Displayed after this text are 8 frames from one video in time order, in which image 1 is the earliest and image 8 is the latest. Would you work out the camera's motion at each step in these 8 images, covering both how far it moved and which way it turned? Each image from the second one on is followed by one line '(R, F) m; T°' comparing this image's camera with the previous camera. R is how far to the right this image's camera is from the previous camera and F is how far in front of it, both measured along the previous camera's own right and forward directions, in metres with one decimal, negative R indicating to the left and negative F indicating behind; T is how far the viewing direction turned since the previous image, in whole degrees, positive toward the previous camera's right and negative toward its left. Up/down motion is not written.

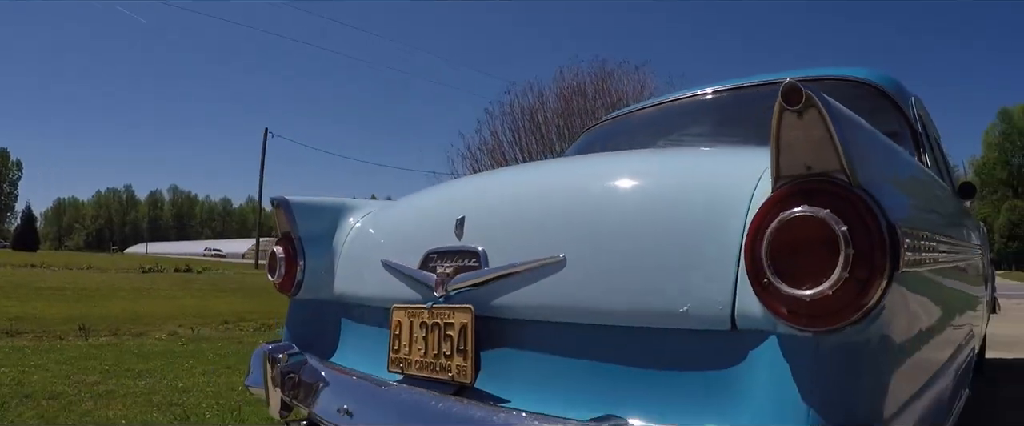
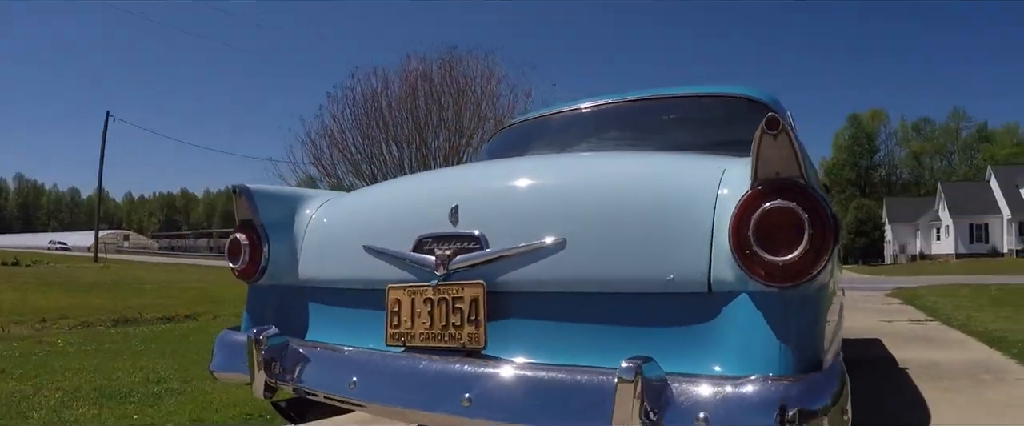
(-0.4, -0.4) m; +8°
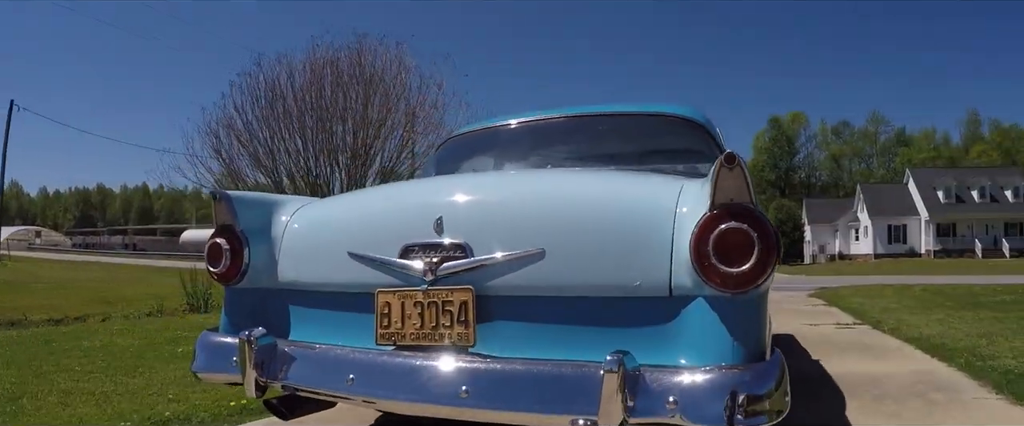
(-0.2, -0.4) m; +5°
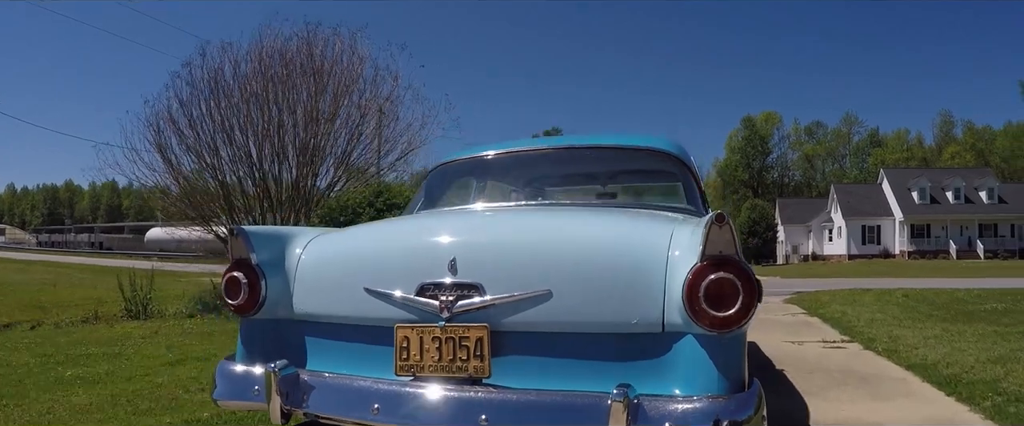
(-0.1, -0.4) m; +1°
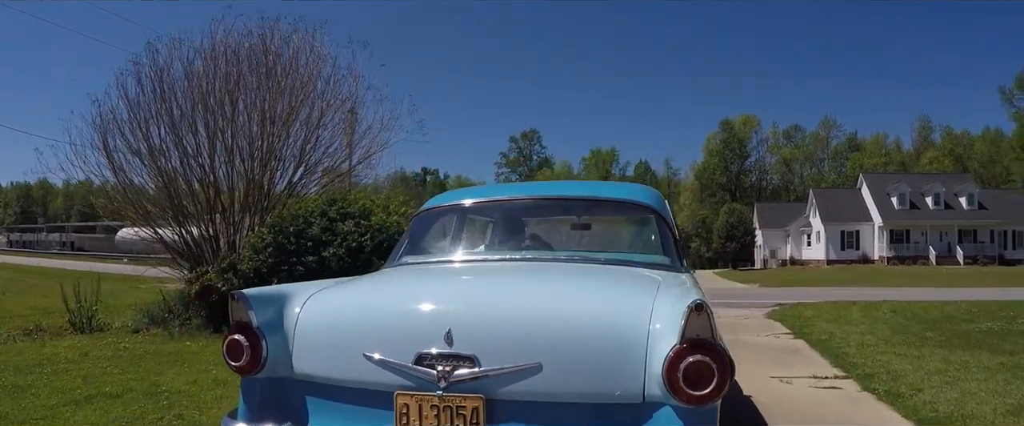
(0.0, +0.4) m; +1°
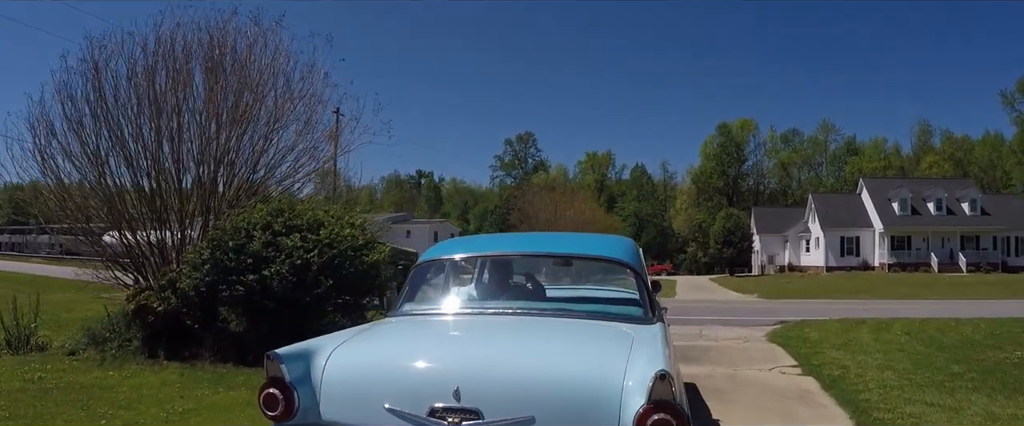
(+0.4, +1.3) m; 0°
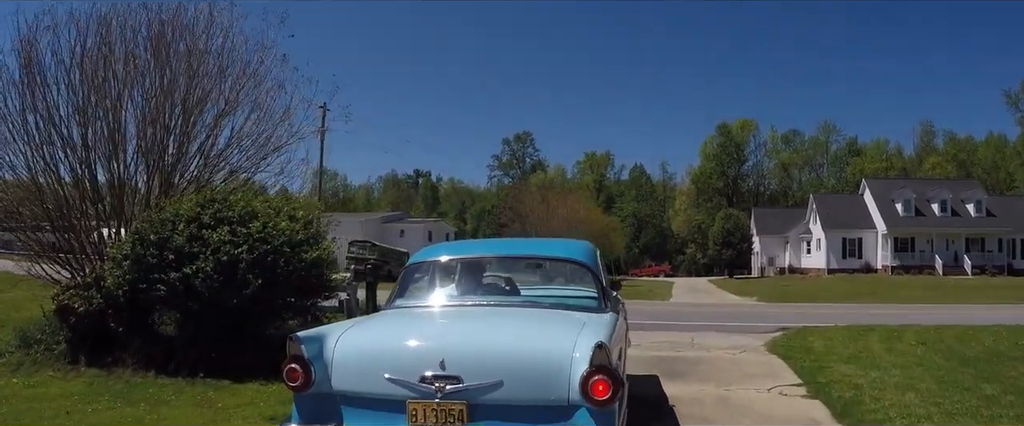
(+0.4, +1.3) m; 0°
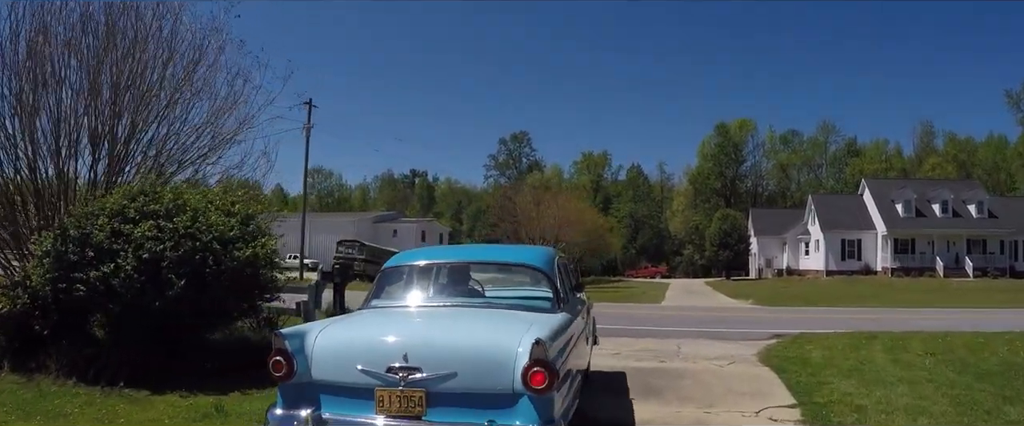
(+0.4, +1.0) m; 0°
